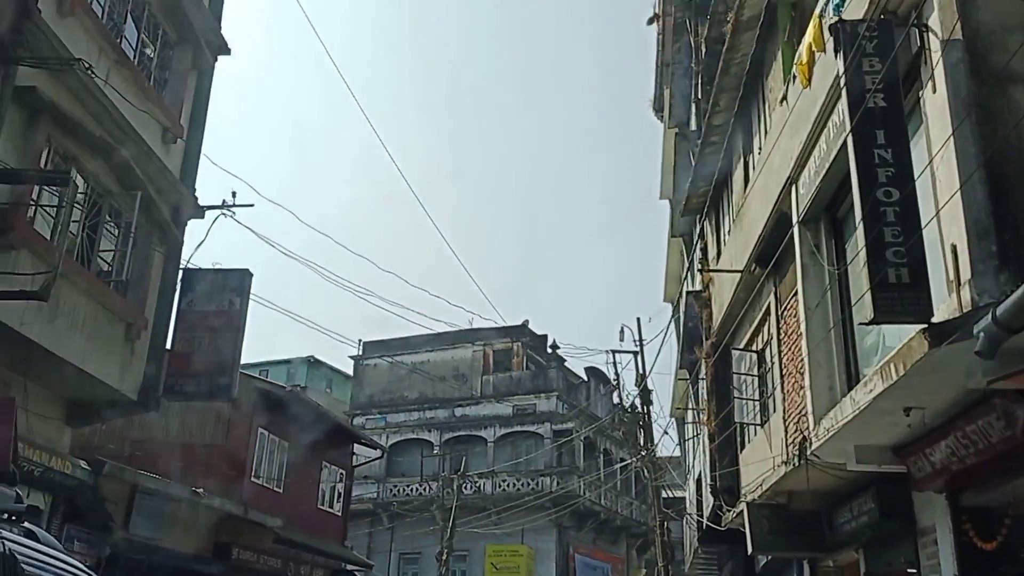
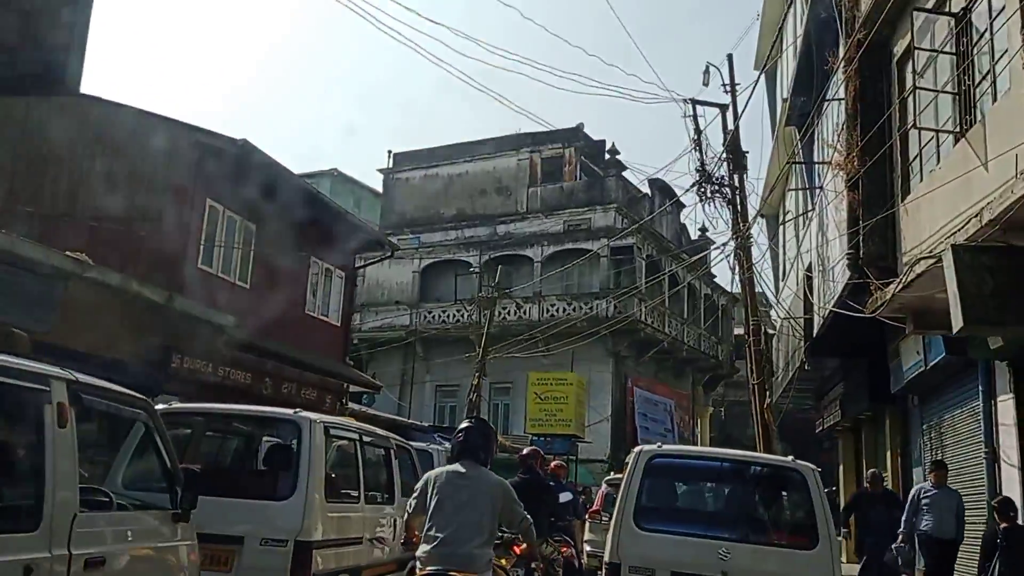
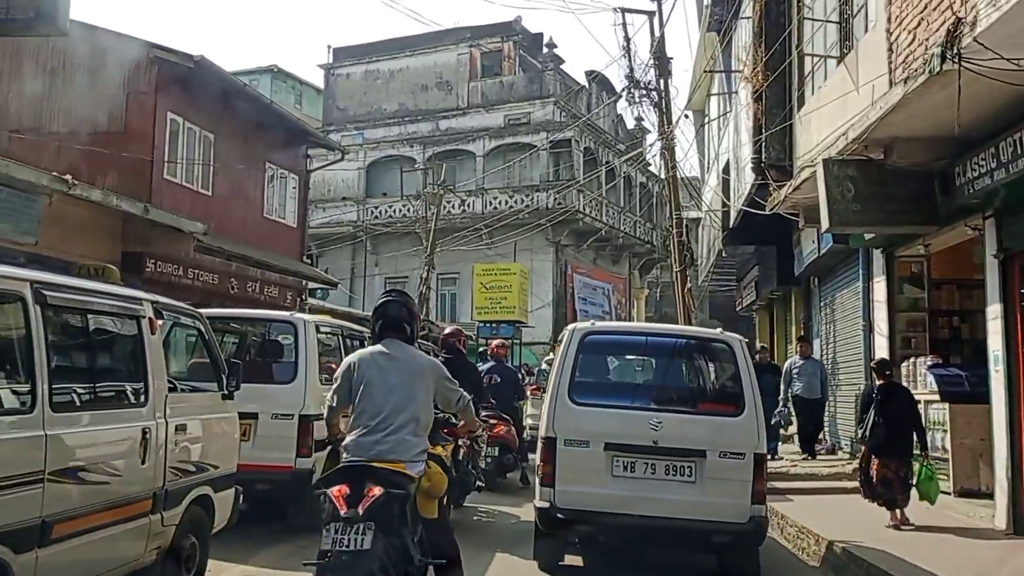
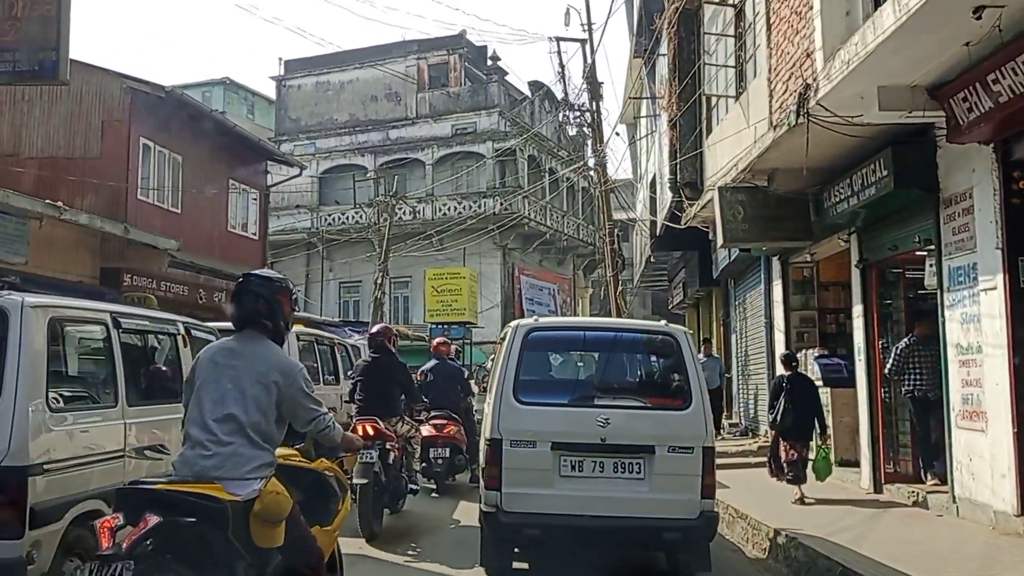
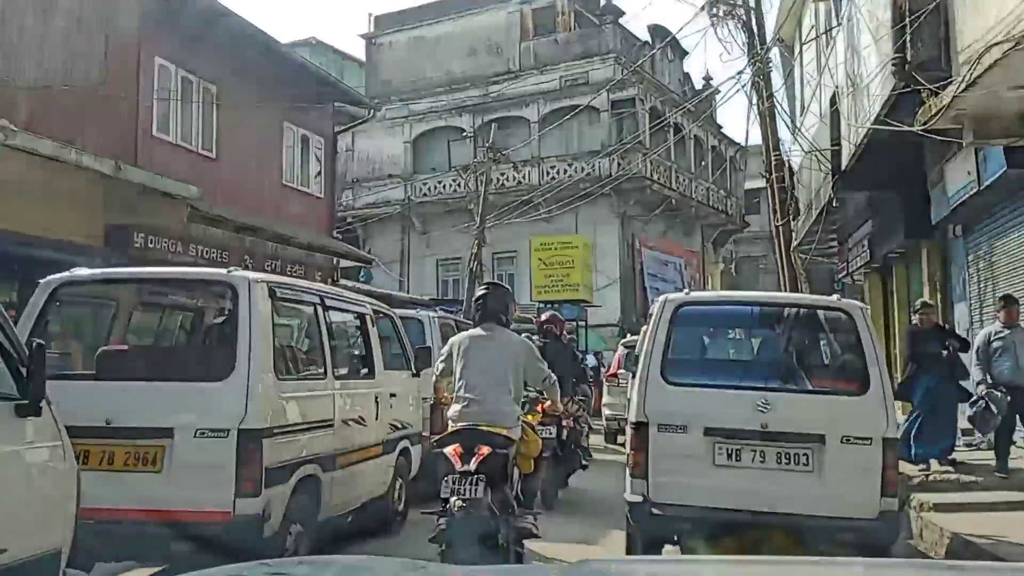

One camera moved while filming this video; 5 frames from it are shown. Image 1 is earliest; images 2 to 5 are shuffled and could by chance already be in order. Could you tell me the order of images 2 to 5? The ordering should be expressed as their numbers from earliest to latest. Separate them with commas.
4, 3, 2, 5
